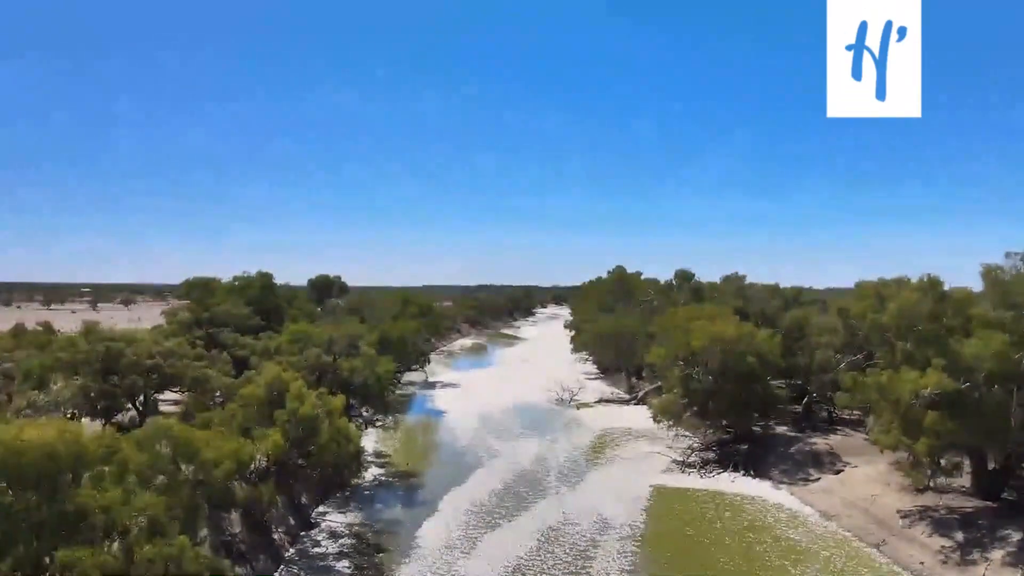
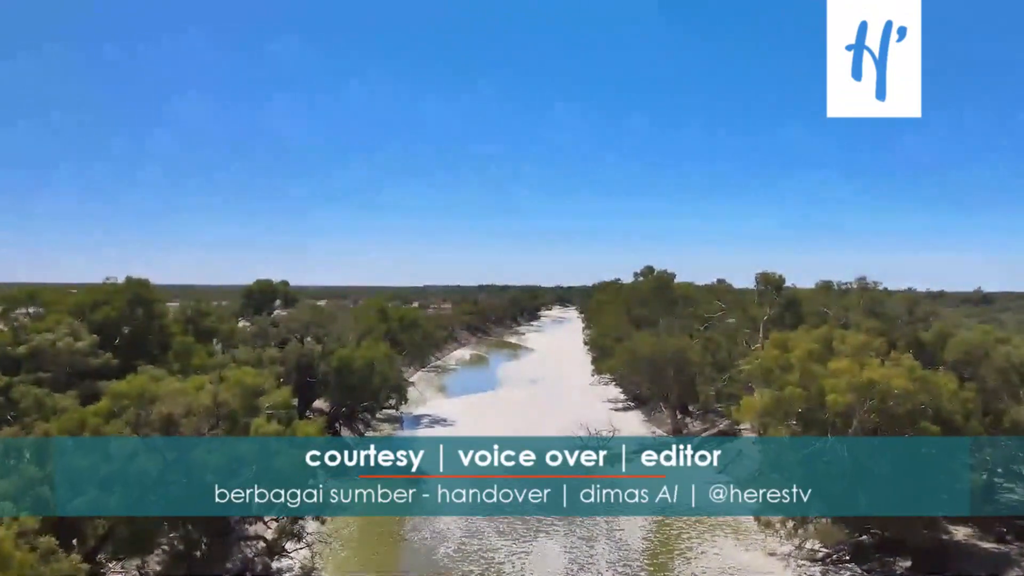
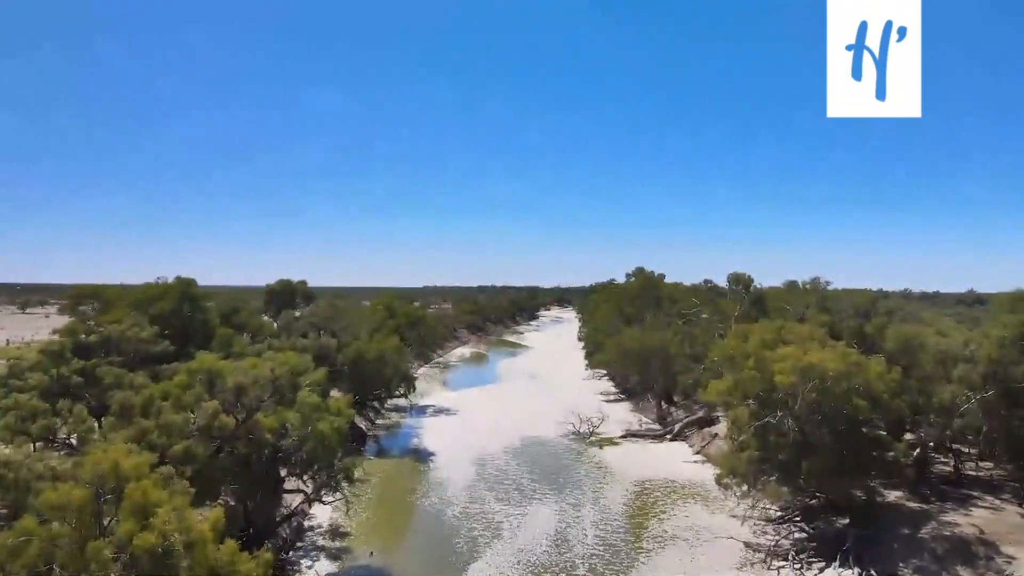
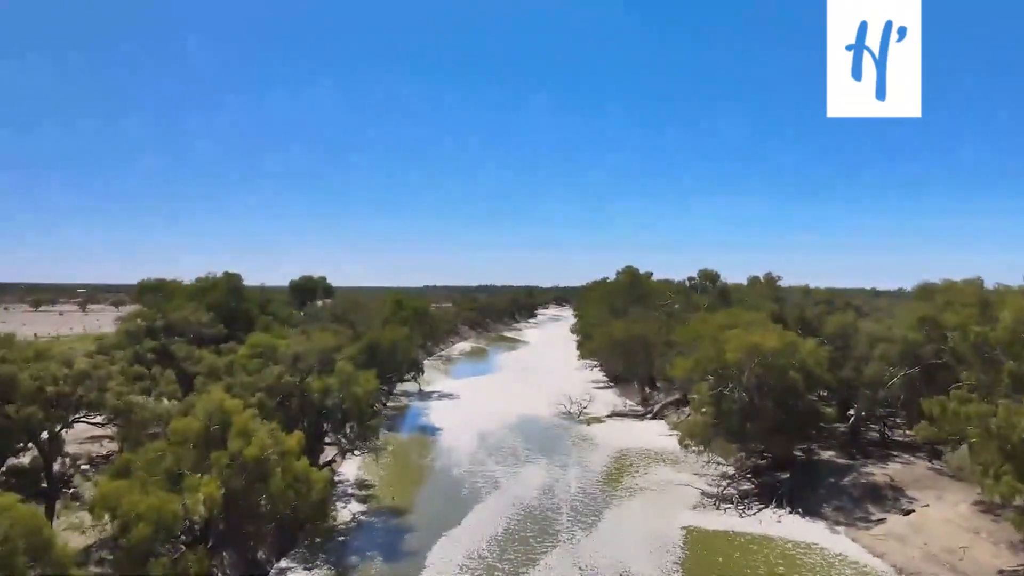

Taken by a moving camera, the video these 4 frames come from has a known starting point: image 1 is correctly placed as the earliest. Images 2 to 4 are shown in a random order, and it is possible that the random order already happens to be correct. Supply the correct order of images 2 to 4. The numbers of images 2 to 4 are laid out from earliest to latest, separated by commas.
4, 3, 2
